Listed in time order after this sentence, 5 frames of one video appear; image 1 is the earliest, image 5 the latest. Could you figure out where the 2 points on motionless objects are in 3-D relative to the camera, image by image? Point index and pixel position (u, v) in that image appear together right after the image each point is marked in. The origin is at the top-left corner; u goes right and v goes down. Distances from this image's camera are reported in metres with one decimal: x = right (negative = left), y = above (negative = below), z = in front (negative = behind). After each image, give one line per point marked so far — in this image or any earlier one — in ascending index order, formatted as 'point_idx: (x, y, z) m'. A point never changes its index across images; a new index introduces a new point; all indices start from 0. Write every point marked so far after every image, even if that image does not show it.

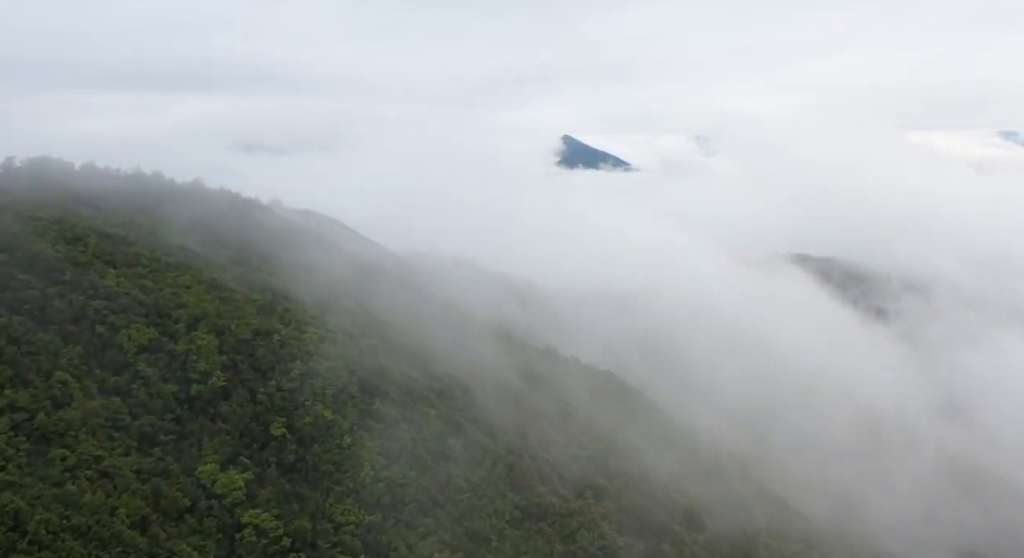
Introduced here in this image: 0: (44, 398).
0: (-12.5, -3.2, +19.9) m
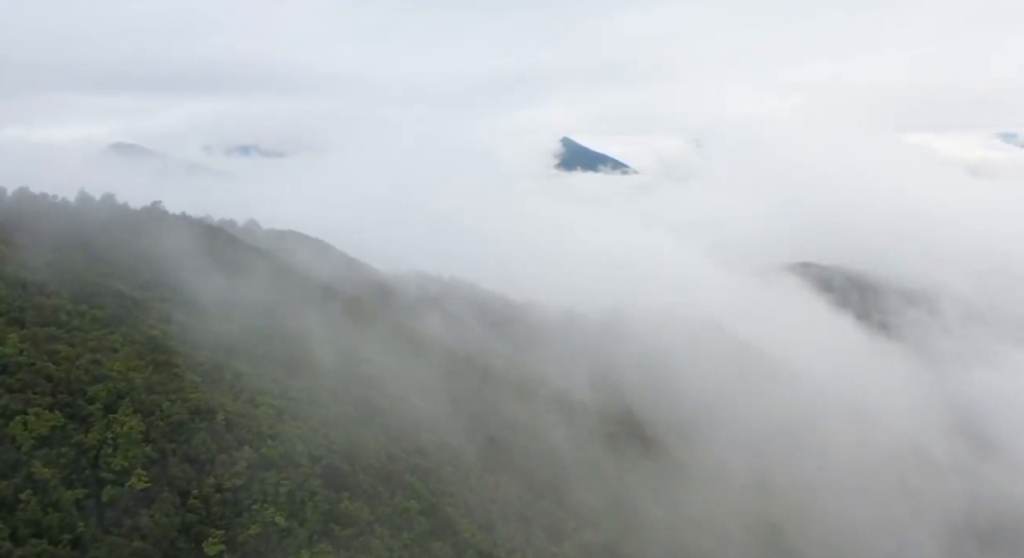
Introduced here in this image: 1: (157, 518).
0: (-12.5, -5.0, +14.9) m
1: (-8.5, -5.7, +17.8) m
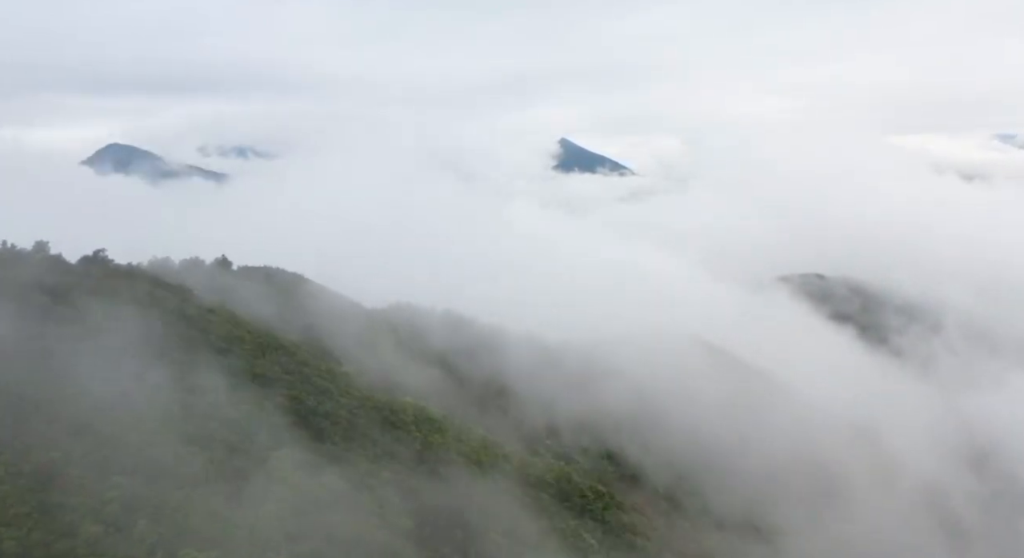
0: (-12.4, -7.6, +9.4) m
1: (-8.4, -8.4, +12.4) m
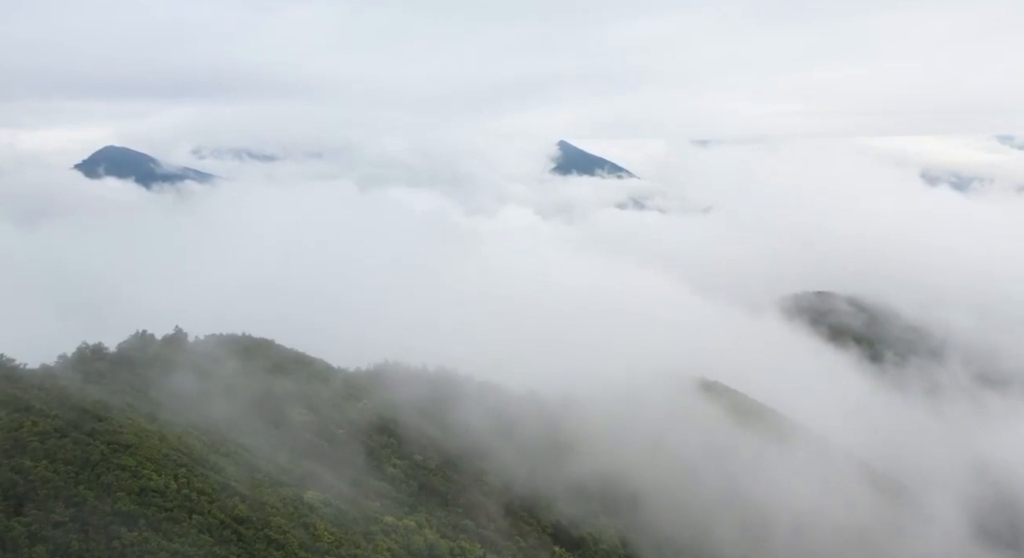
0: (-12.9, -11.2, +1.7) m
1: (-8.9, -12.0, +4.6) m
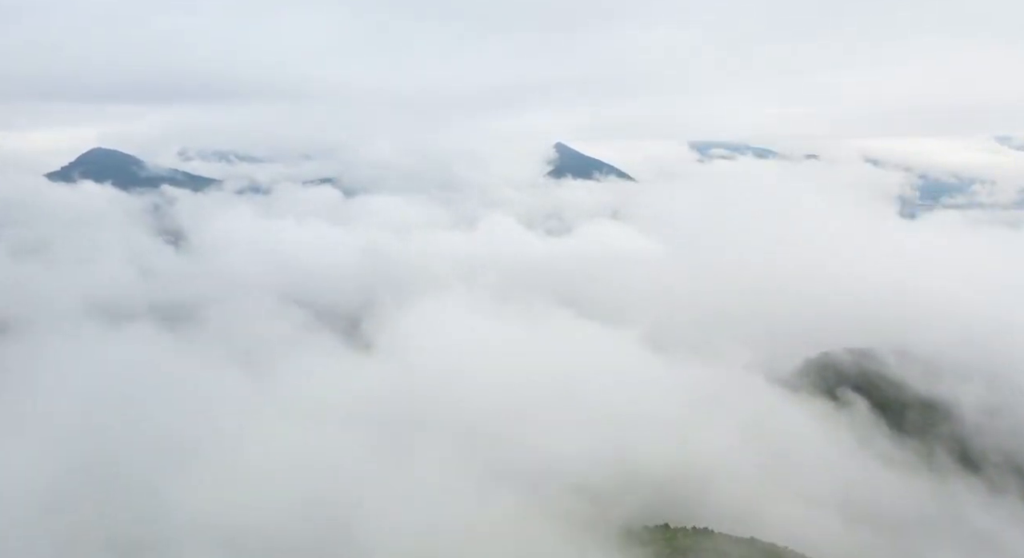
0: (-19.3, -19.0, -20.5) m
1: (-15.3, -19.8, -17.5) m
